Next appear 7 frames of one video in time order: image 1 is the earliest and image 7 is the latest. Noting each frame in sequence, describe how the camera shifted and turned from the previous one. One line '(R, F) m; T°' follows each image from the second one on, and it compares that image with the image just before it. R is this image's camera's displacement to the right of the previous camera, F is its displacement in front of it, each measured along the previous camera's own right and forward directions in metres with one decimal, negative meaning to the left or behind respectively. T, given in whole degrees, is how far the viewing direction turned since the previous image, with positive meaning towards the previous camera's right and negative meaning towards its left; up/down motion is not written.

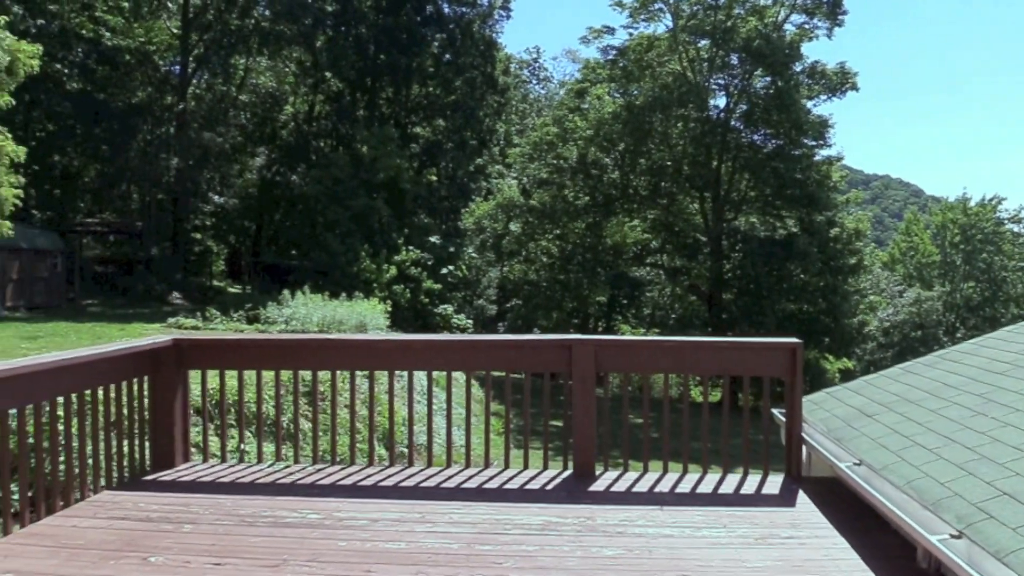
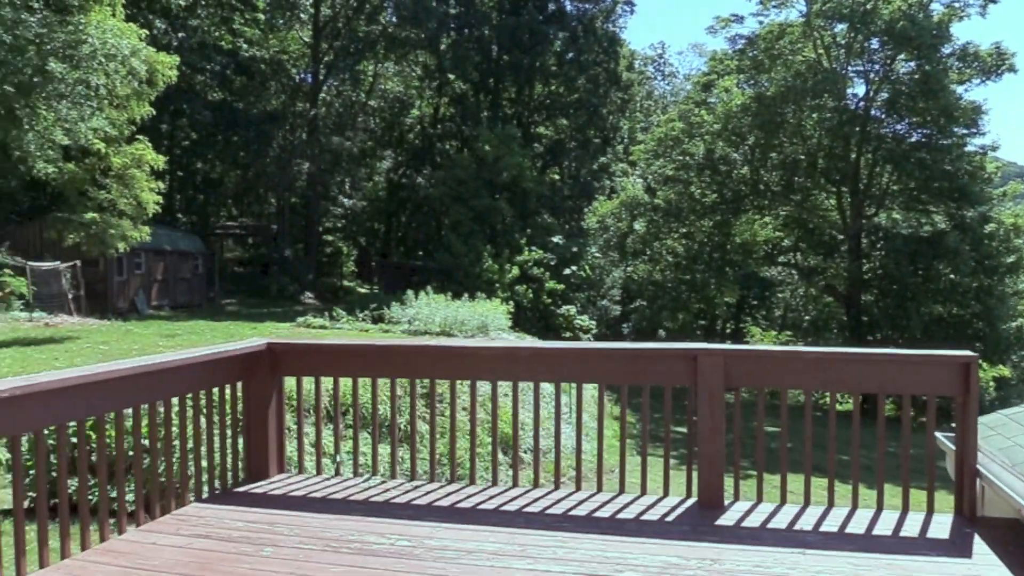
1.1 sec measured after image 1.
(0.0, +0.4) m; -8°
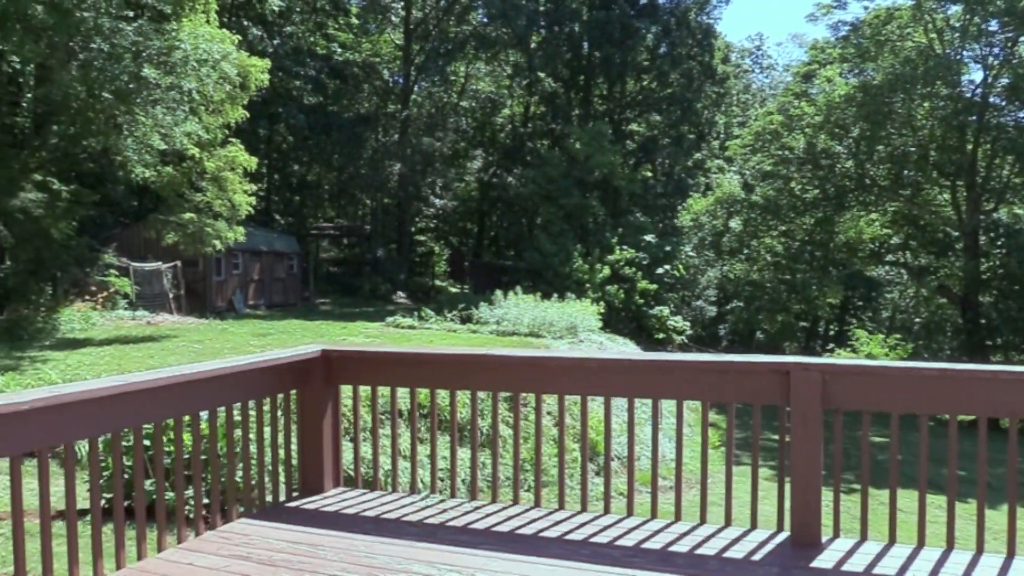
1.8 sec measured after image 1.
(+0.1, +0.3) m; -6°
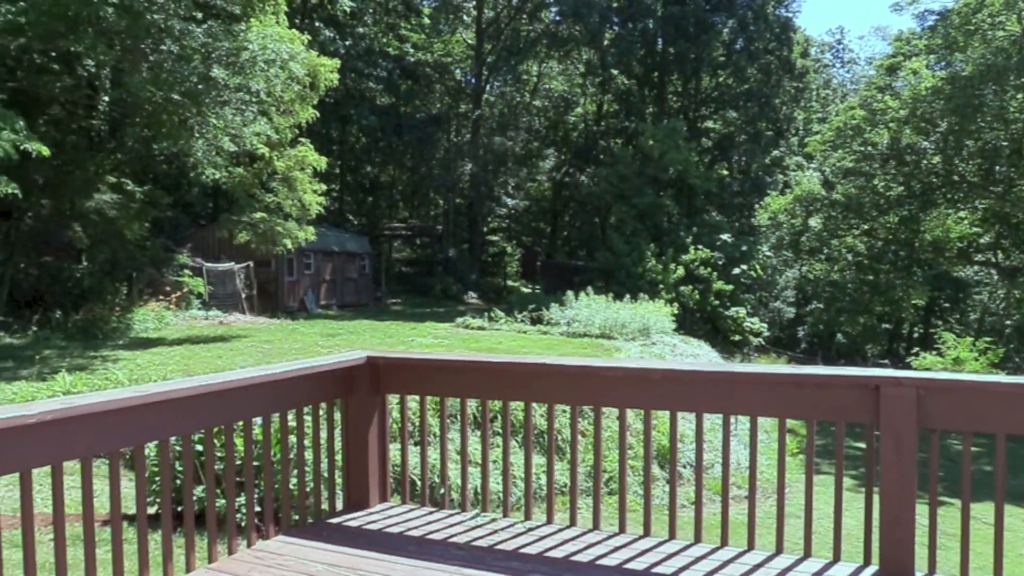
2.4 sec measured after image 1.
(+0.1, +0.3) m; -5°
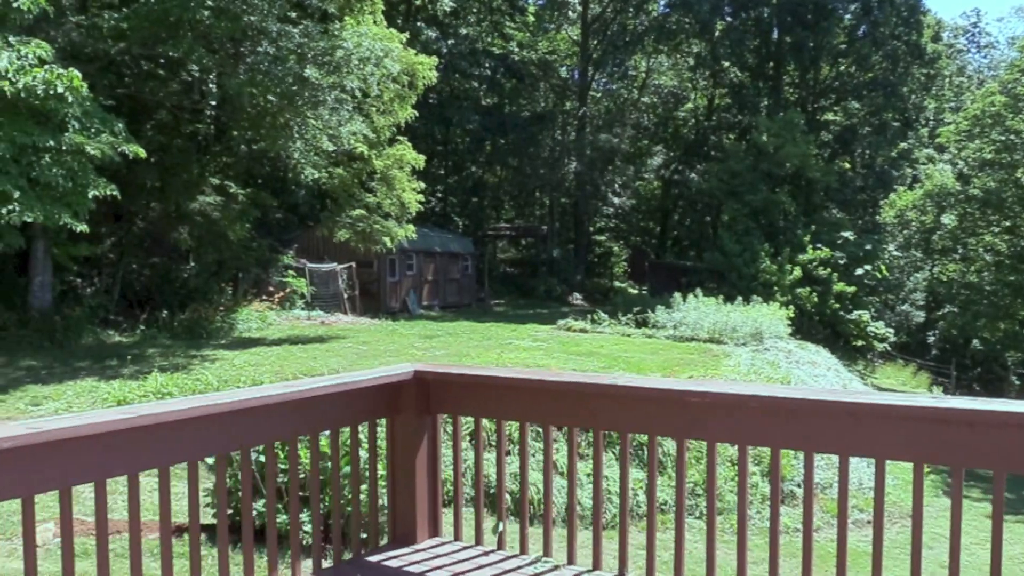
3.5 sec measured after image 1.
(+0.1, +0.5) m; -7°
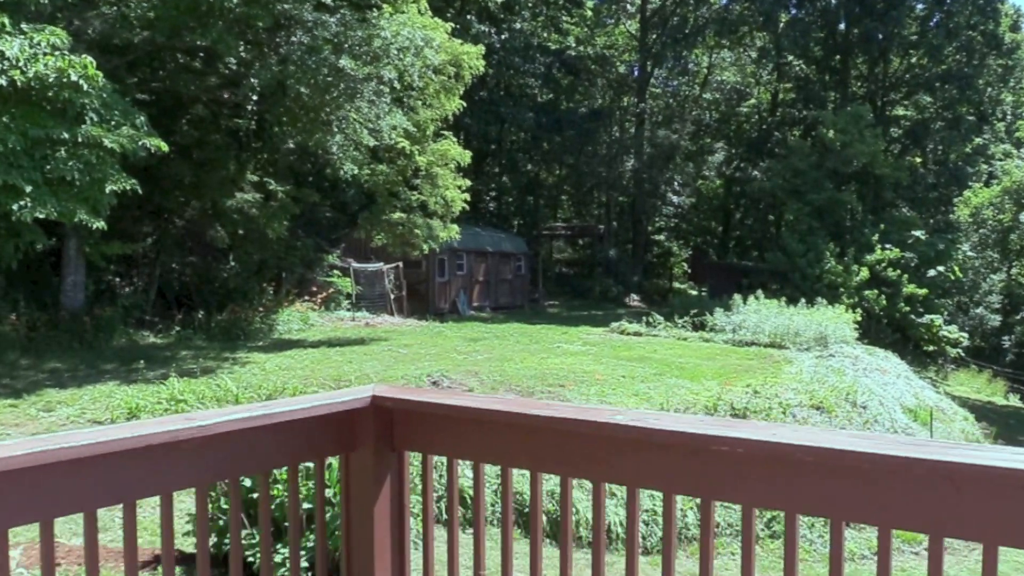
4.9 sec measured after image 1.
(+0.2, +0.7) m; -4°
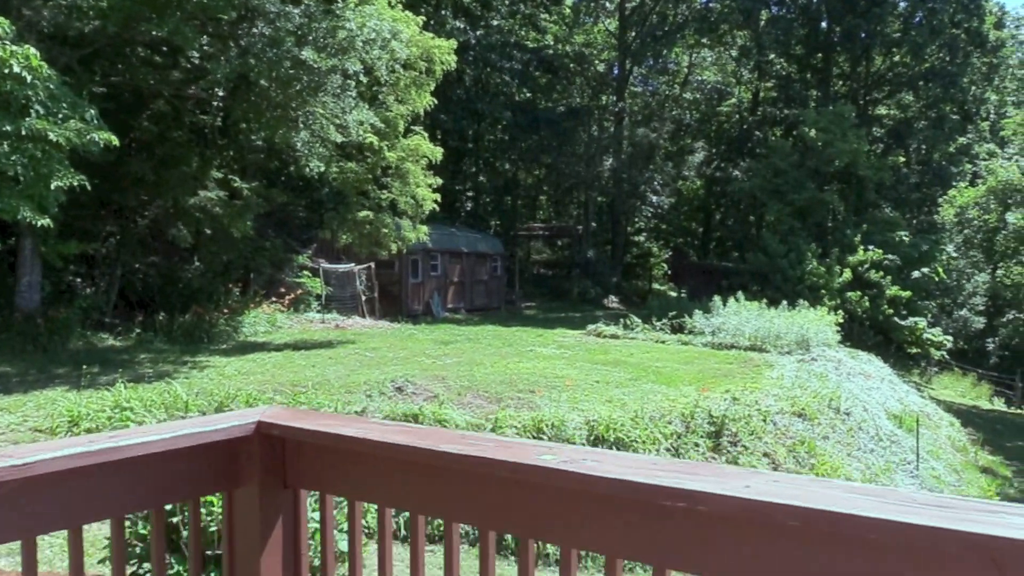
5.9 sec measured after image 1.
(+0.1, +0.4) m; +1°
